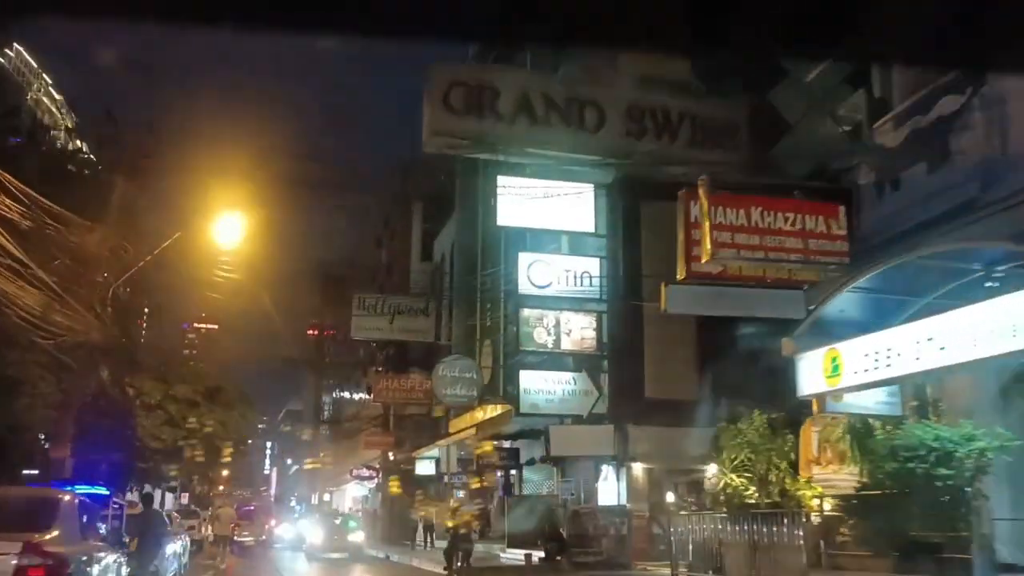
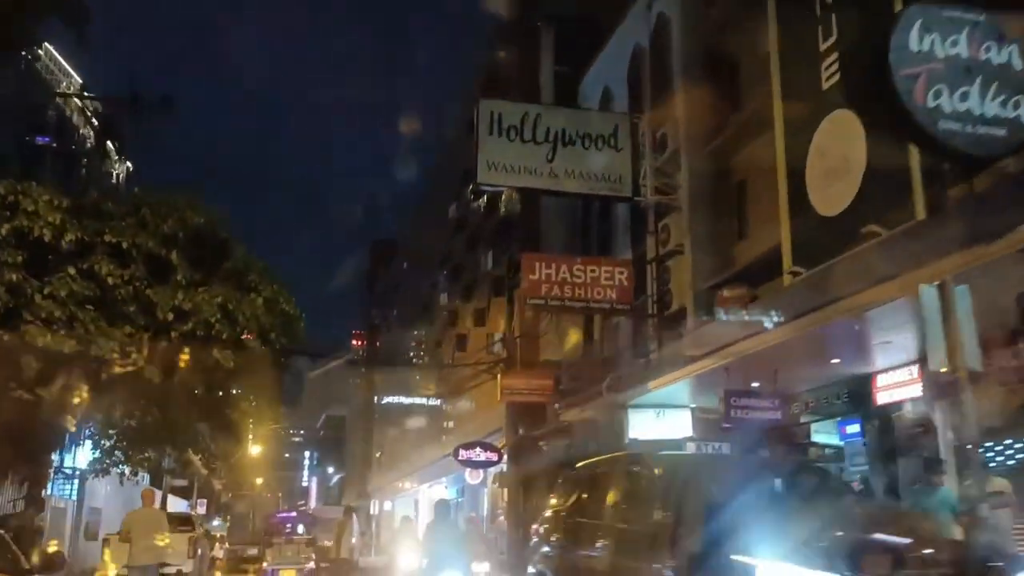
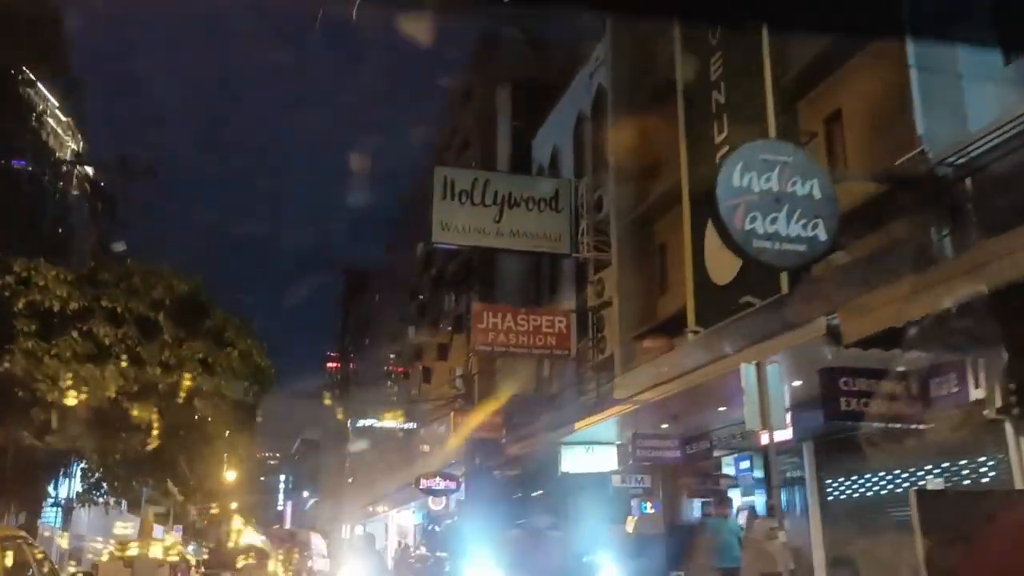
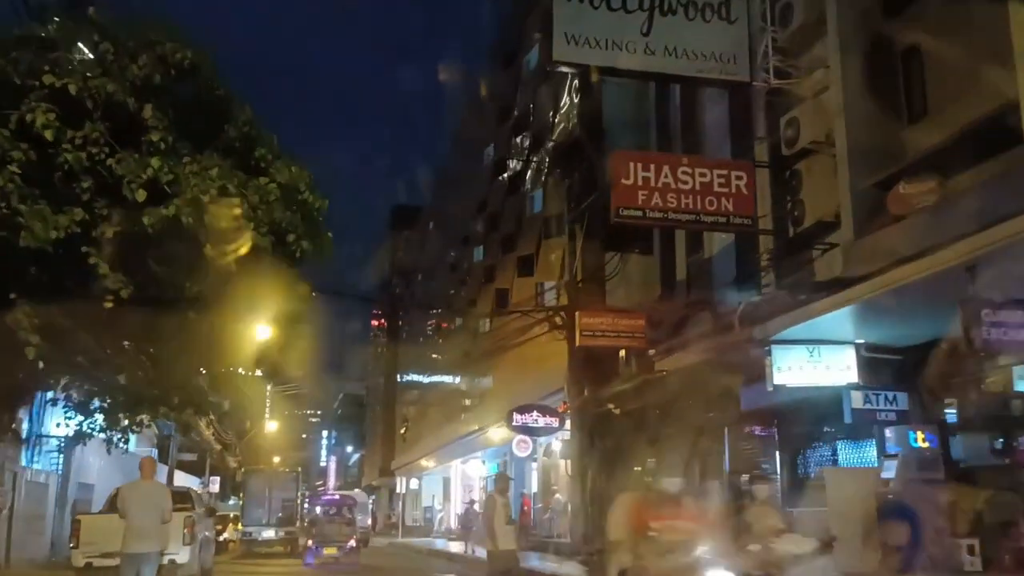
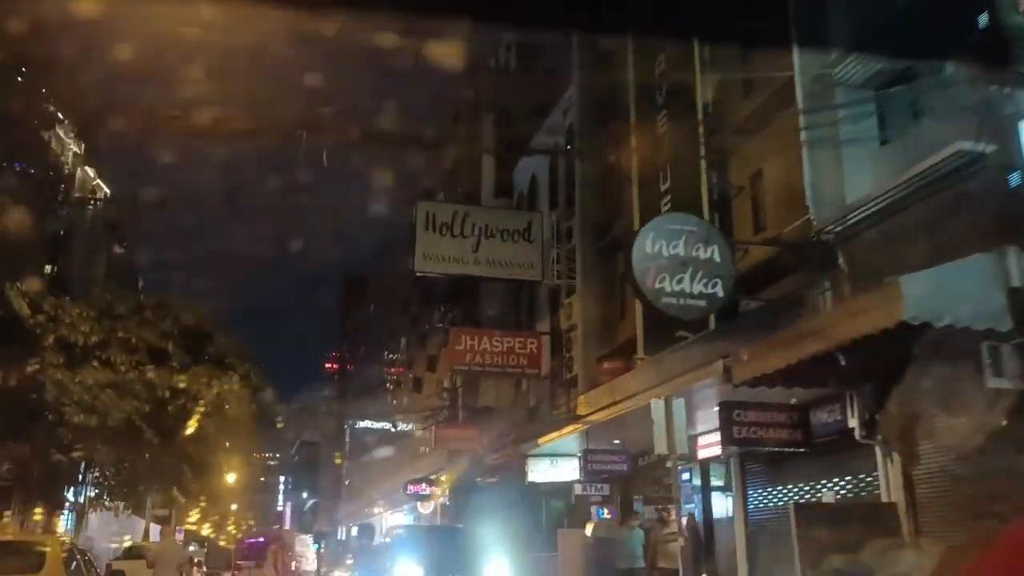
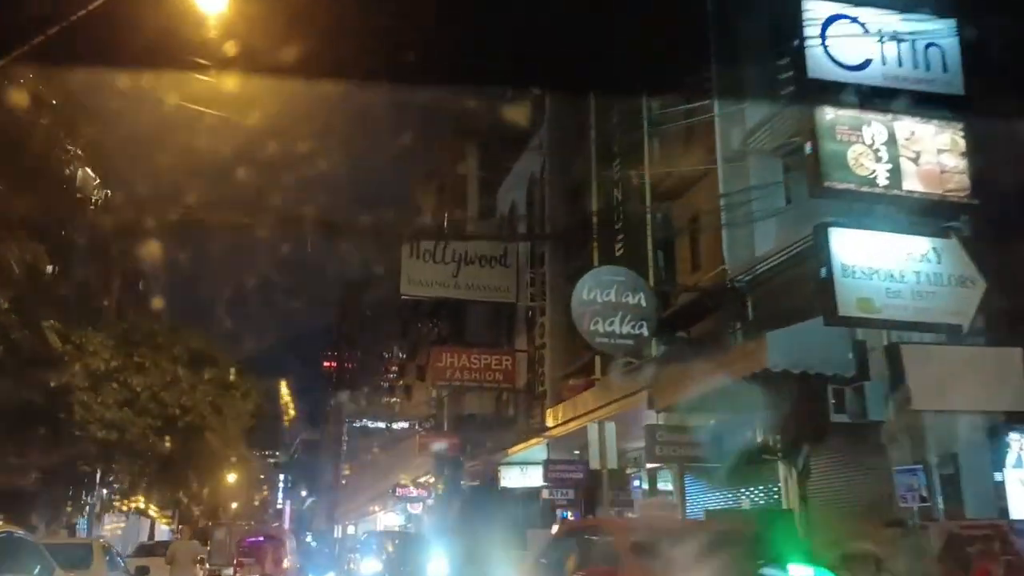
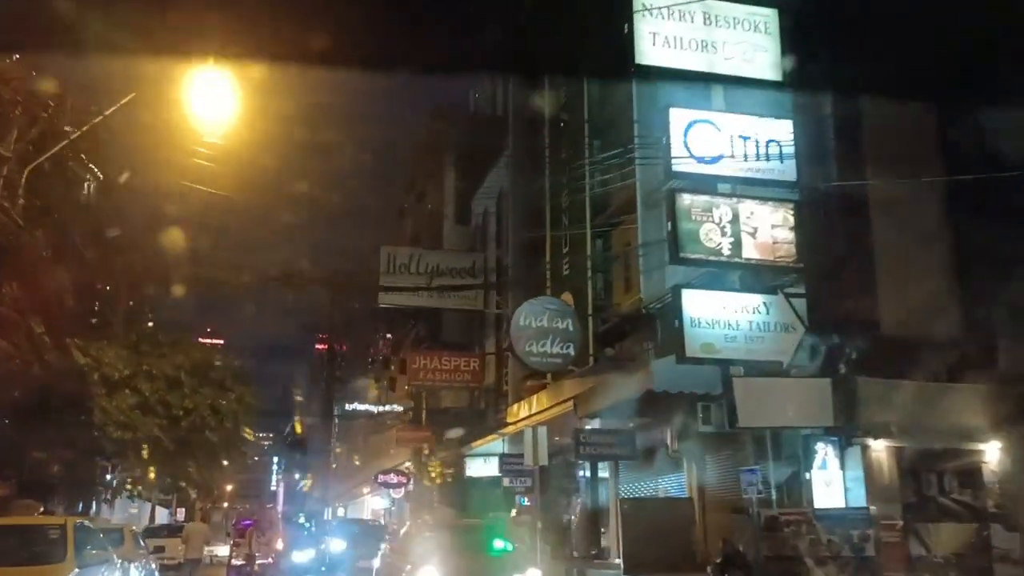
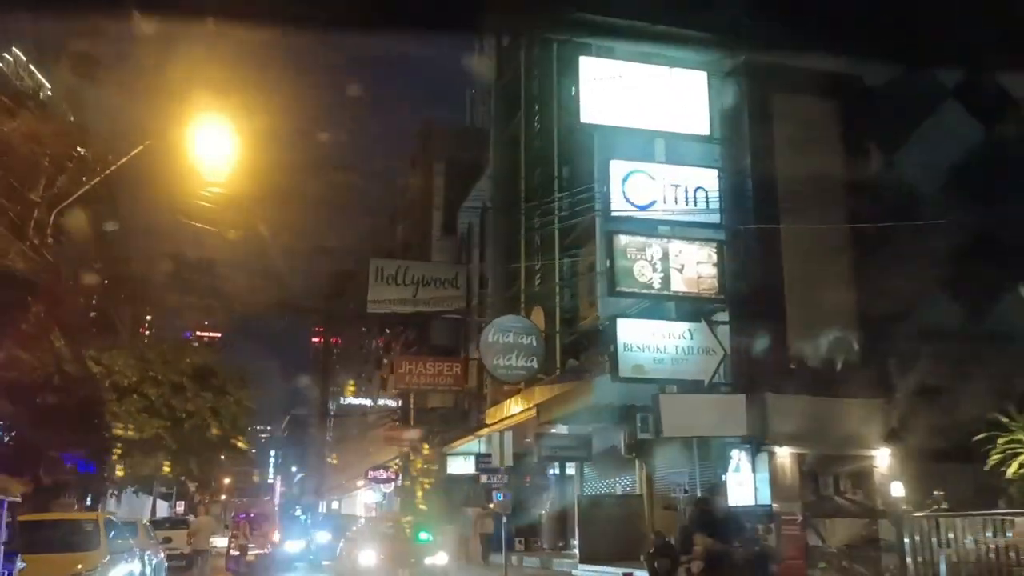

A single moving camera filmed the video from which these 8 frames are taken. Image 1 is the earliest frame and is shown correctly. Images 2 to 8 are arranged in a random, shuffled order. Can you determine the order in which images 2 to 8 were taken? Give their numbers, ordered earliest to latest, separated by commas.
8, 7, 6, 5, 3, 2, 4
